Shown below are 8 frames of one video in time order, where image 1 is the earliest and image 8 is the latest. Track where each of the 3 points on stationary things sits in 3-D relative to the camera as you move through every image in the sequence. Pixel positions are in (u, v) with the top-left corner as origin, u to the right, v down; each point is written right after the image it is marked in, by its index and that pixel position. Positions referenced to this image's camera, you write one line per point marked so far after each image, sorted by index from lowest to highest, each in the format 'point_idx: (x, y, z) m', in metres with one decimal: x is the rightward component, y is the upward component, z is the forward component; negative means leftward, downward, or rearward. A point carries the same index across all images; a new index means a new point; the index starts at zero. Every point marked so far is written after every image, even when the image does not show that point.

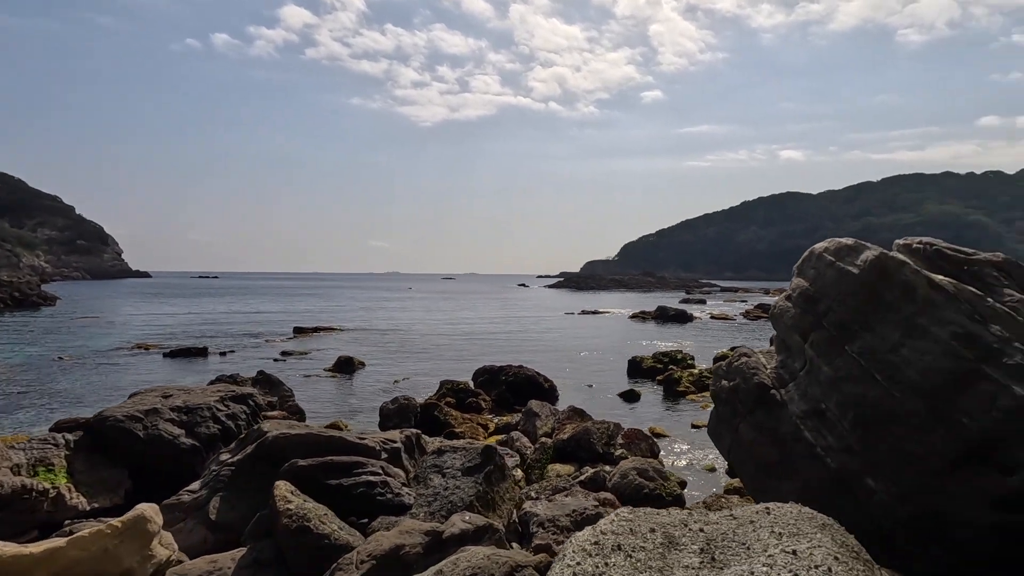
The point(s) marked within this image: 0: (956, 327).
0: (+3.3, -0.3, +4.0) m
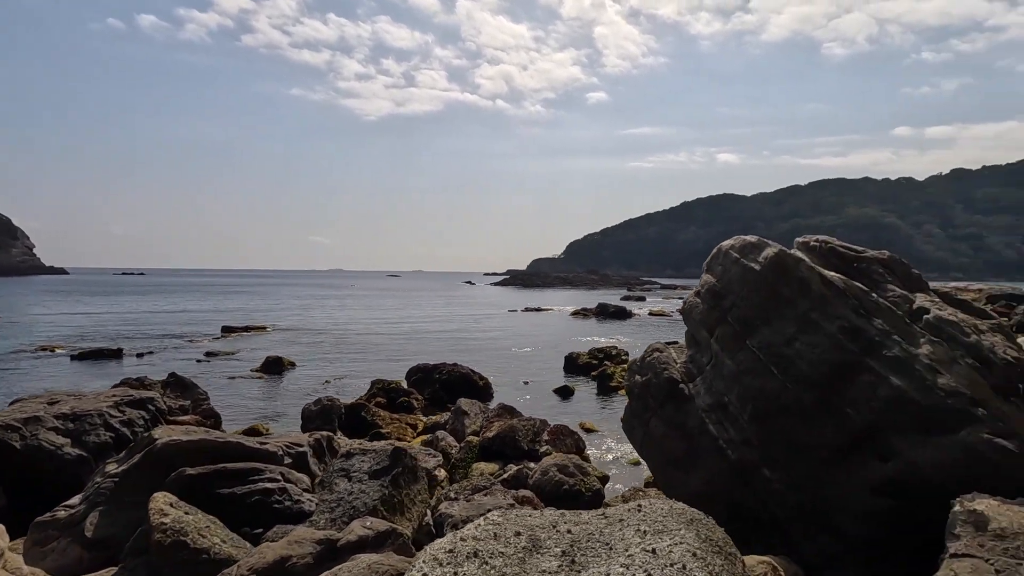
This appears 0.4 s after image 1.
0: (+2.6, -0.3, +4.2) m
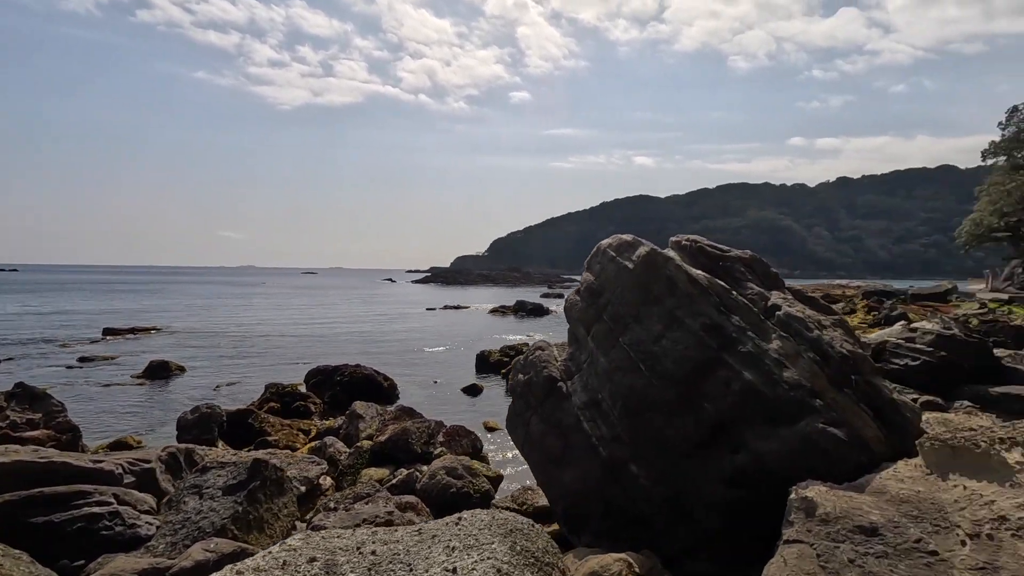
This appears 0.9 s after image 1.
0: (+1.6, -0.2, +4.4) m
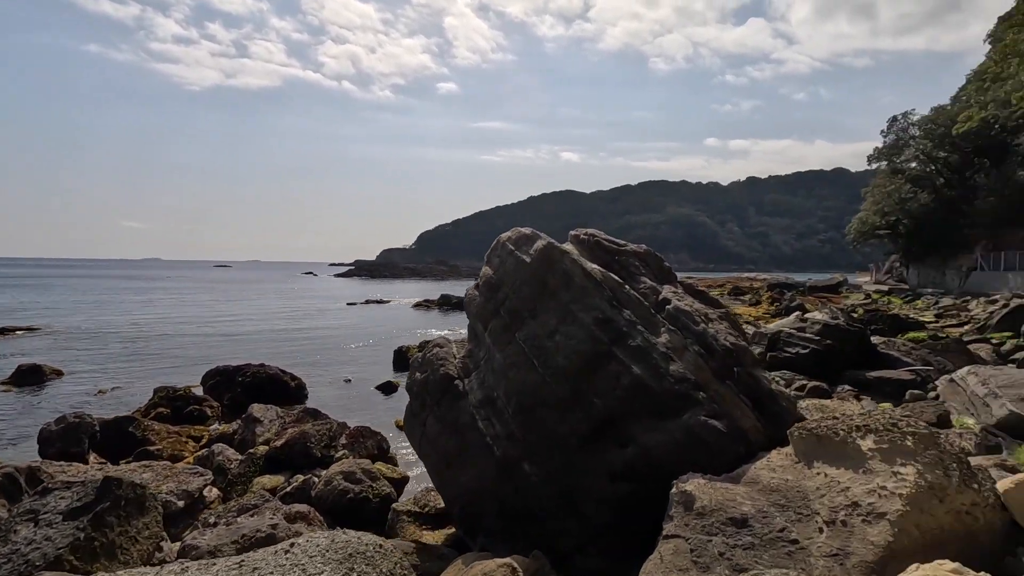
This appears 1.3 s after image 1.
0: (+0.7, -0.2, +4.3) m
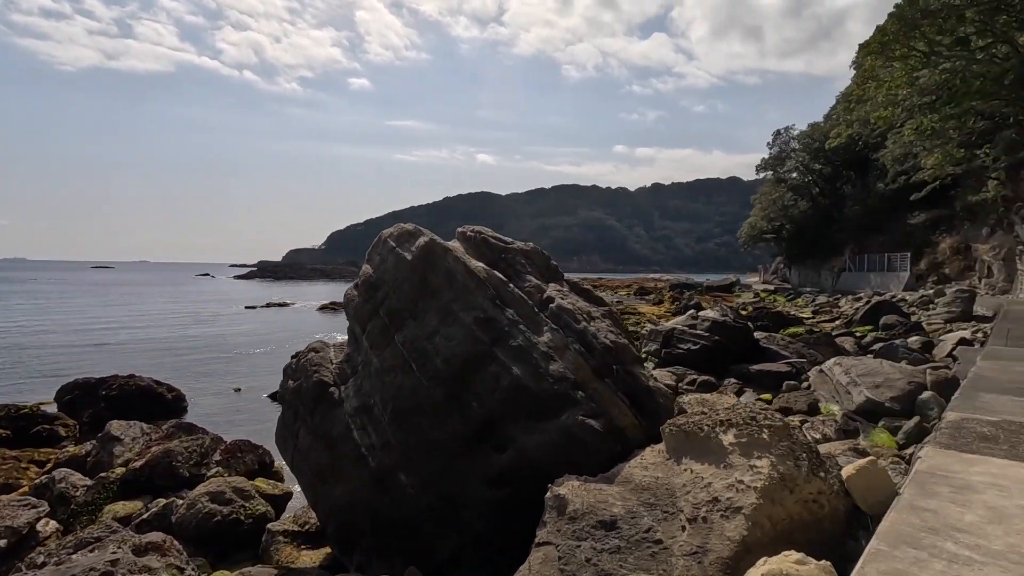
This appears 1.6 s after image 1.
0: (-0.3, -0.2, +4.2) m
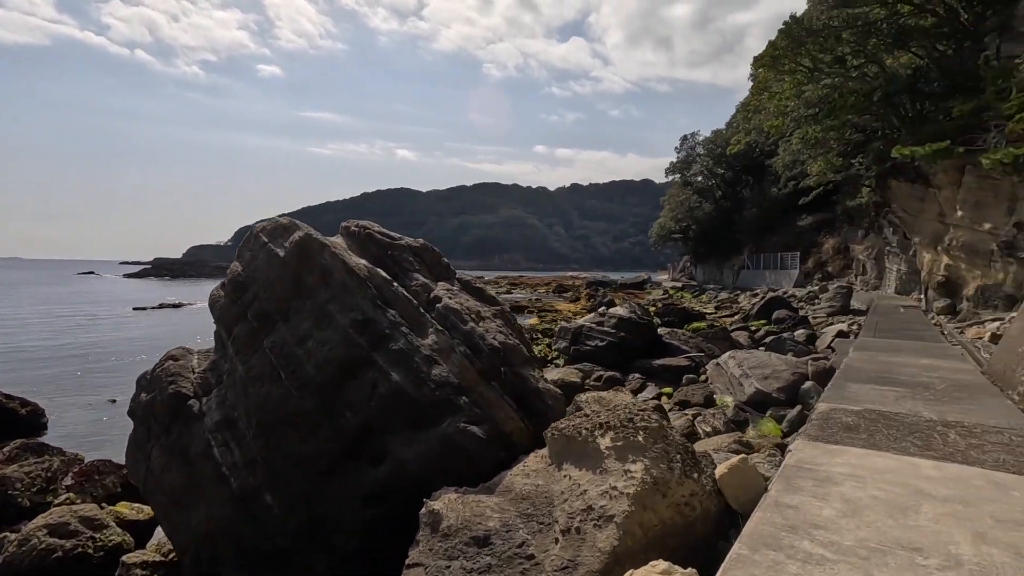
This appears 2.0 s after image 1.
0: (-1.1, -0.2, +3.8) m
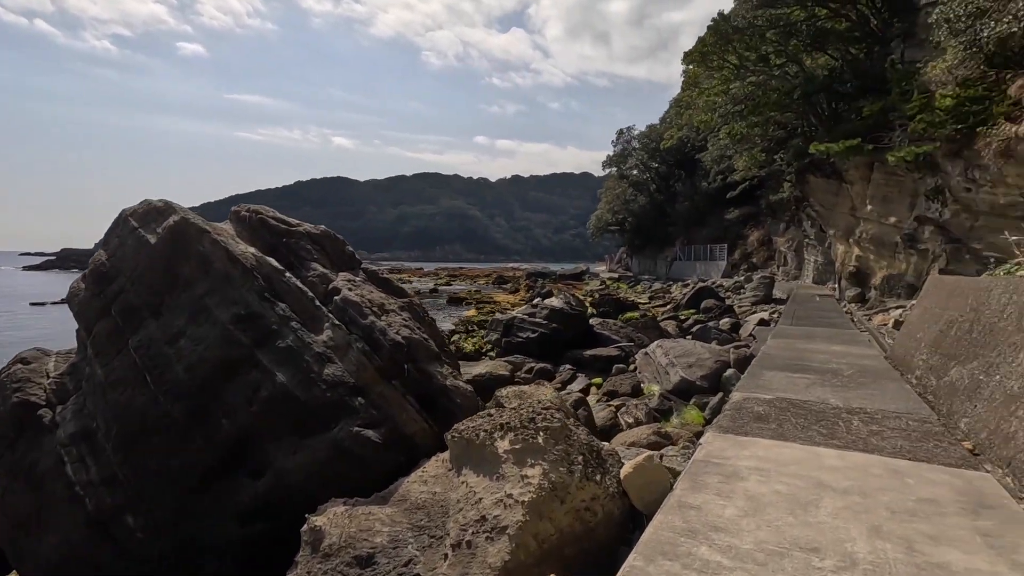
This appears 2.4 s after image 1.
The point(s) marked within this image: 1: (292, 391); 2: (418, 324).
0: (-1.7, -0.1, +3.4) m
1: (-1.3, -0.6, +3.2) m
2: (-0.7, -0.3, +4.2) m
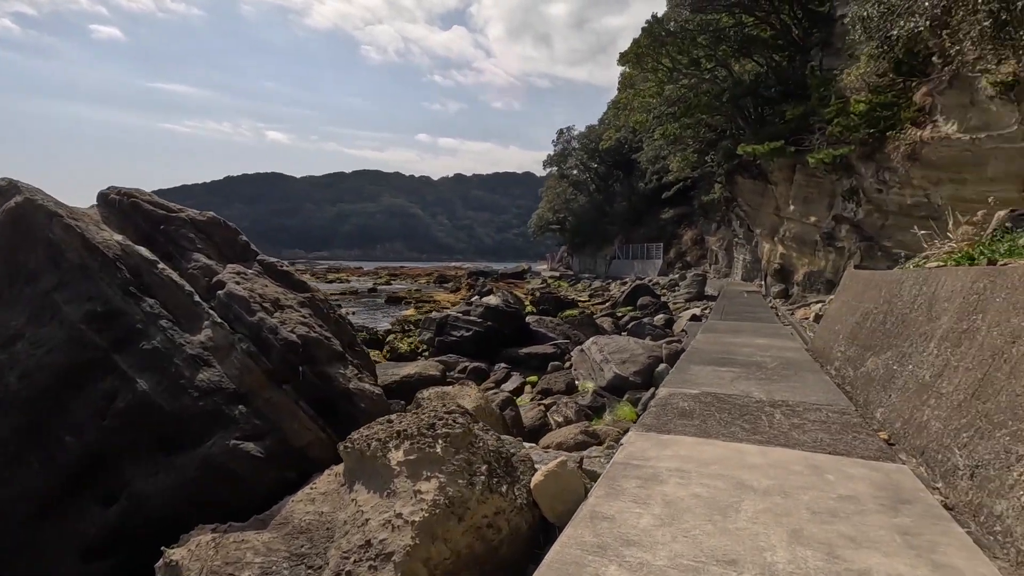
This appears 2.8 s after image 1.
0: (-2.3, -0.1, +2.9) m
1: (-1.8, -0.6, +2.7) m
2: (-1.3, -0.3, +3.8) m
